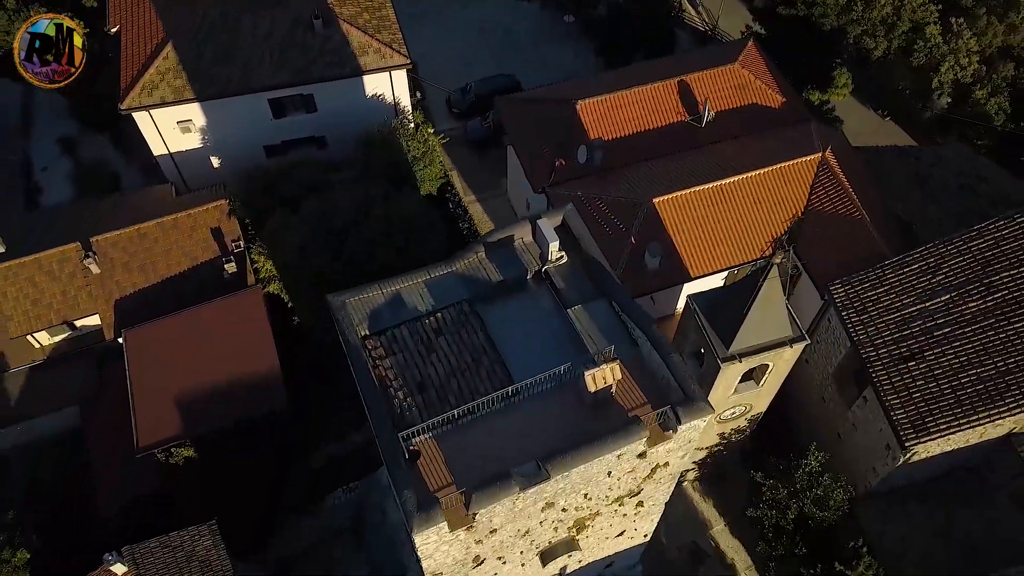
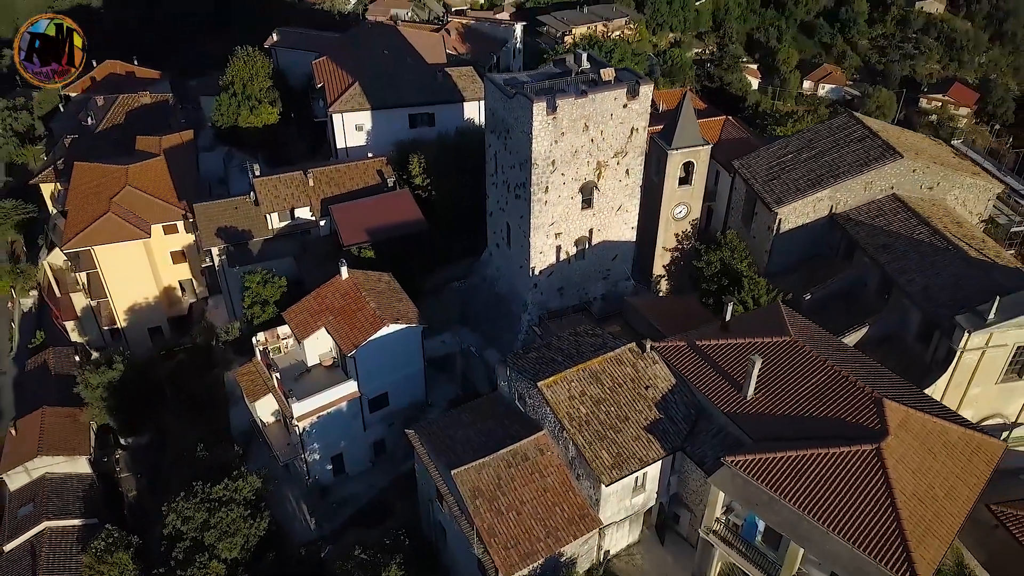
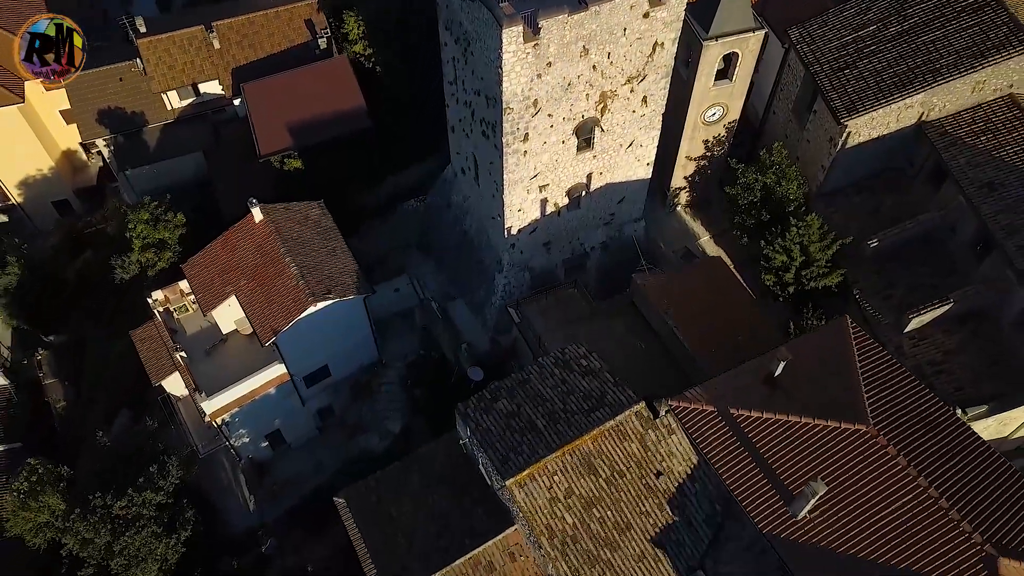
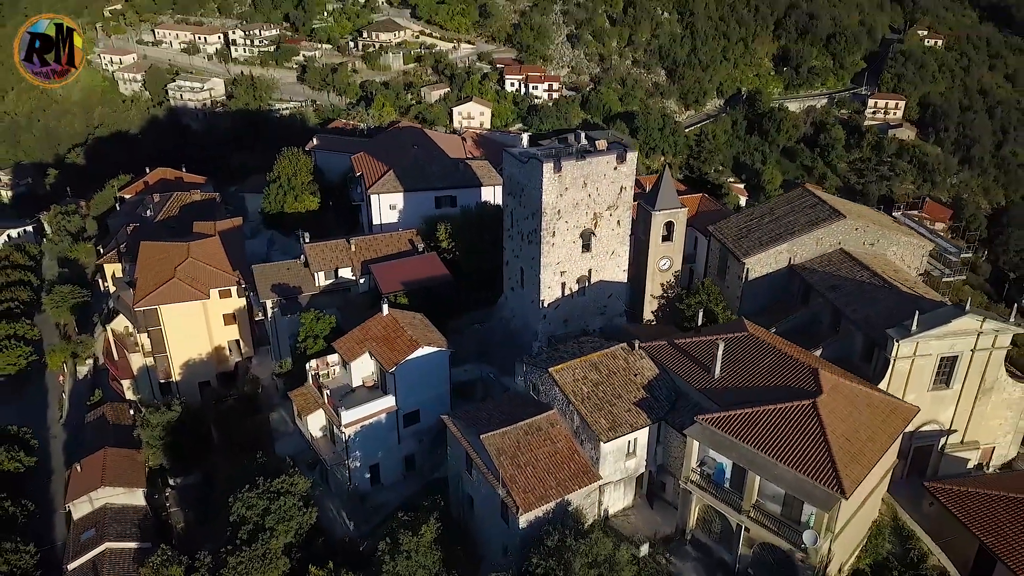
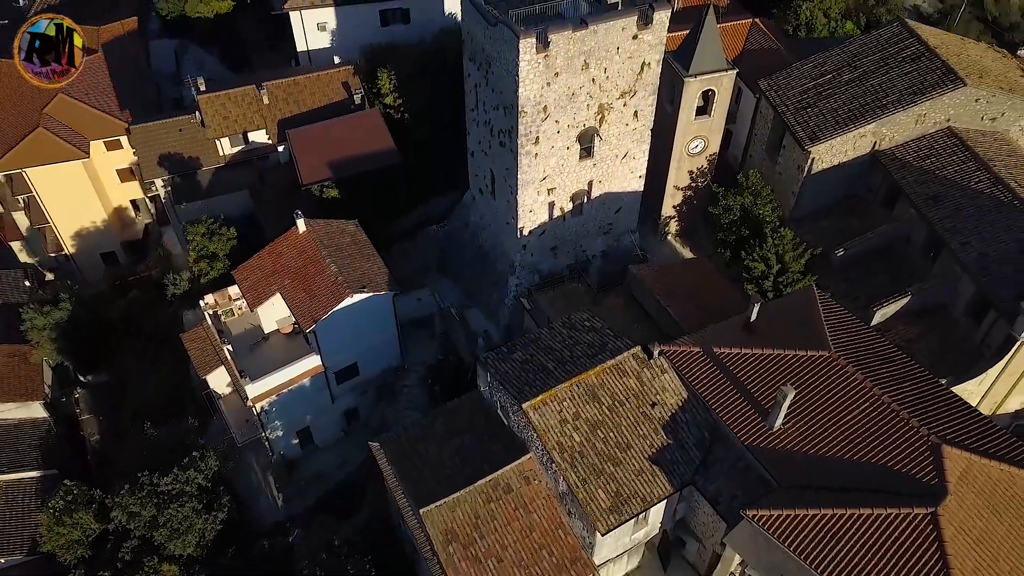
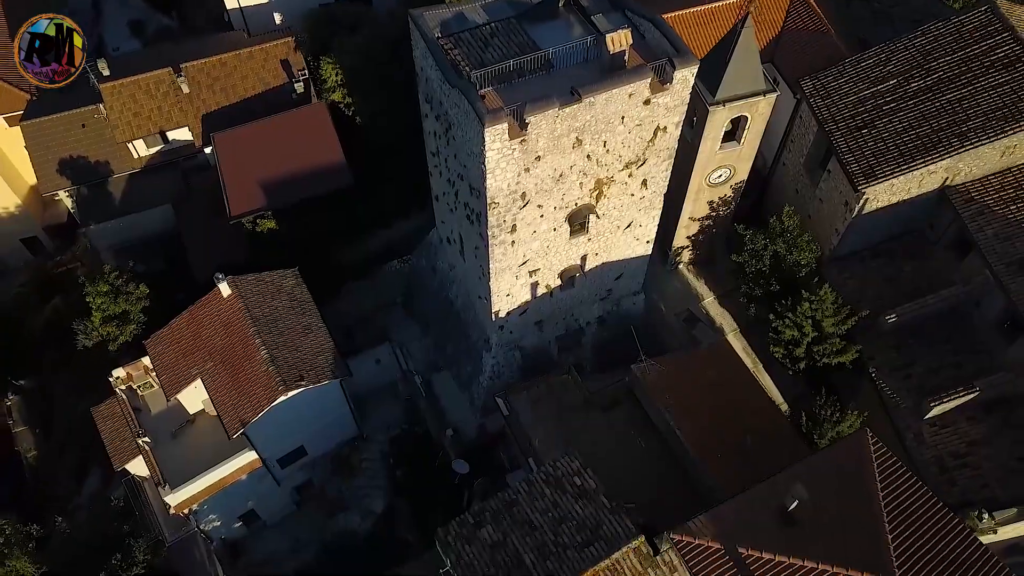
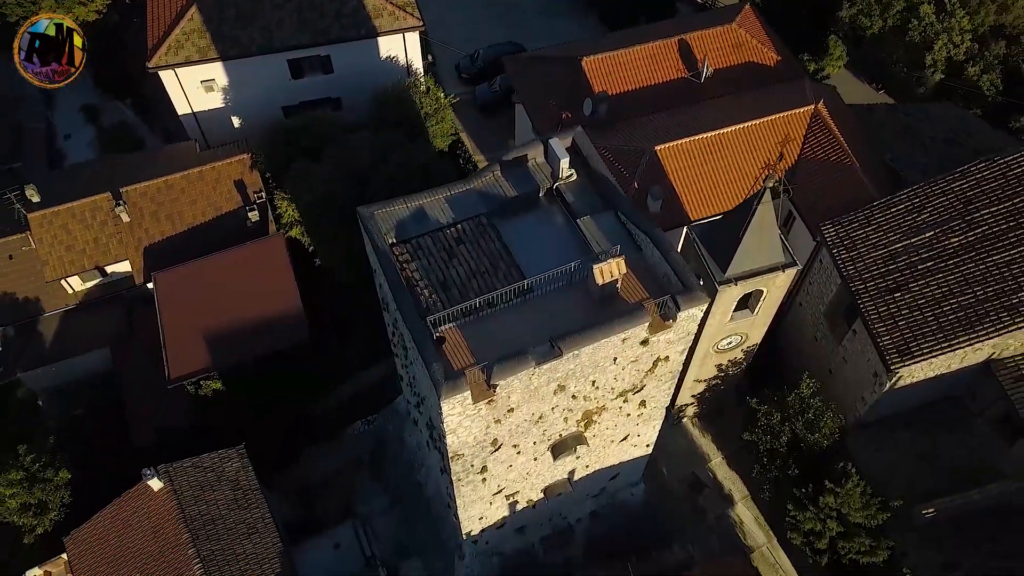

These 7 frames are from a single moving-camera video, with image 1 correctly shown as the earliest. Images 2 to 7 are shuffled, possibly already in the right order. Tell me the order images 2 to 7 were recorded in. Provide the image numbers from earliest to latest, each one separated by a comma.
7, 6, 3, 5, 2, 4
